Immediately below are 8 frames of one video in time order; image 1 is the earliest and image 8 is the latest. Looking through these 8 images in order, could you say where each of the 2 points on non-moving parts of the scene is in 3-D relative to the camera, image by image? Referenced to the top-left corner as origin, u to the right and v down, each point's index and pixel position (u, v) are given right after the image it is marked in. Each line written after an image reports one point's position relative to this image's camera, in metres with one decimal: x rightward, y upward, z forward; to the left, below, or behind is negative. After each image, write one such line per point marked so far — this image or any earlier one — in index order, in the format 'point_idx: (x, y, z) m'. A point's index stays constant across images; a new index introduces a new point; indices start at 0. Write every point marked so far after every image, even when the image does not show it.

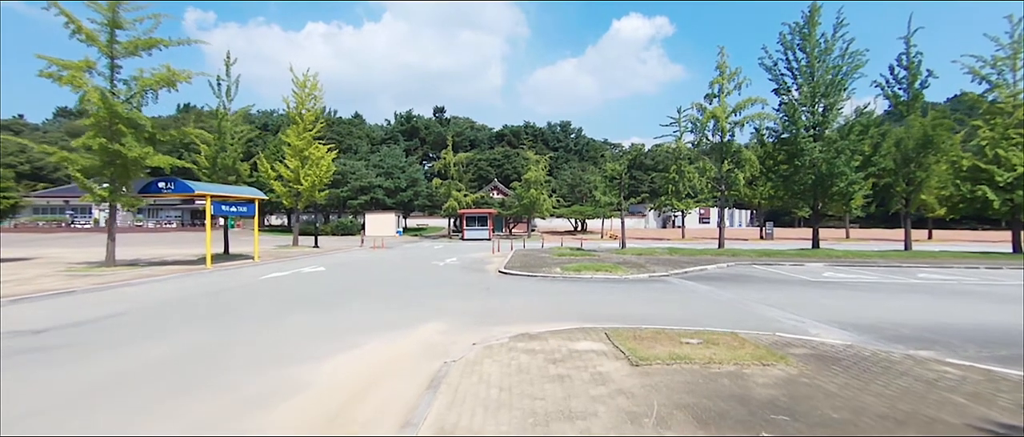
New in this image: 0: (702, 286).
0: (+6.3, -2.2, +17.1) m
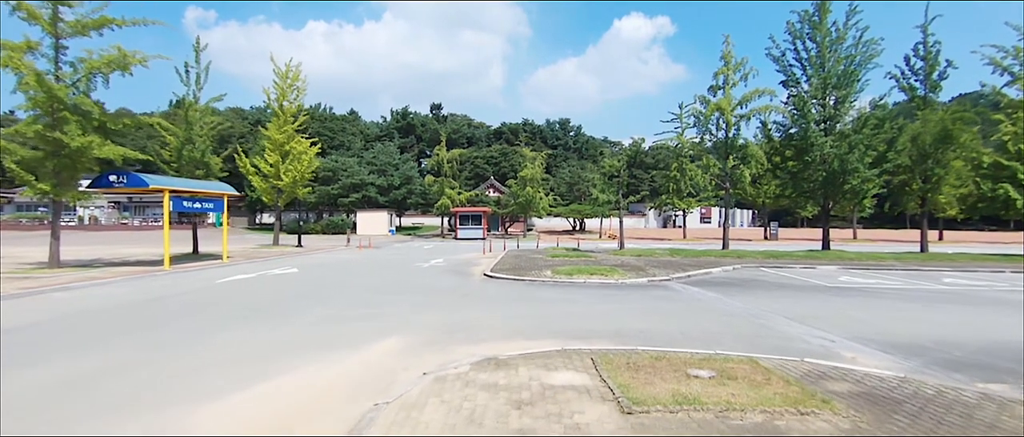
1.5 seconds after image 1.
0: (+5.8, -2.2, +15.3) m
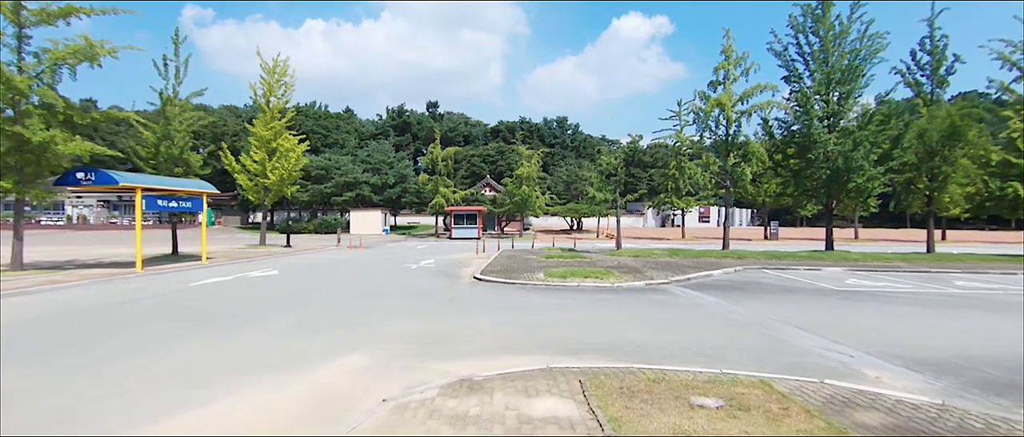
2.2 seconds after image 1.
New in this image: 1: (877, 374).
0: (+5.5, -2.2, +14.3) m
1: (+5.1, -2.2, +7.3) m
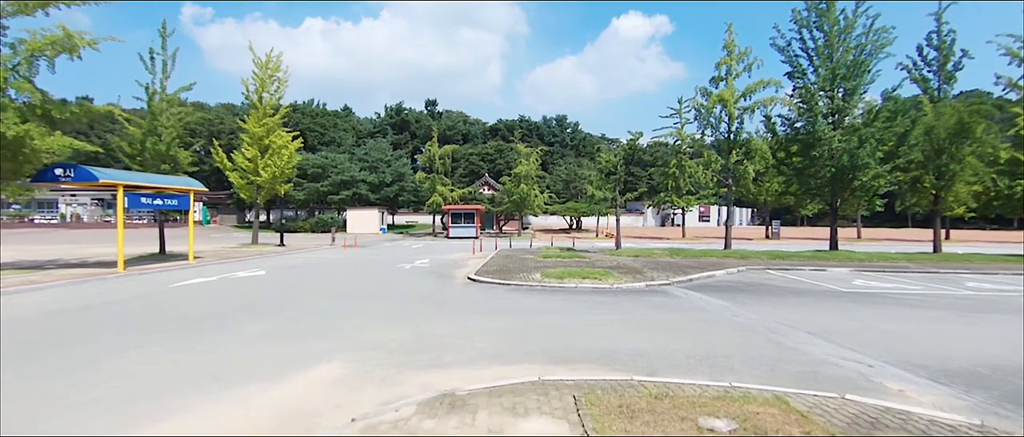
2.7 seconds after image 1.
0: (+5.3, -2.1, +13.7) m
1: (+5.0, -2.2, +6.7) m
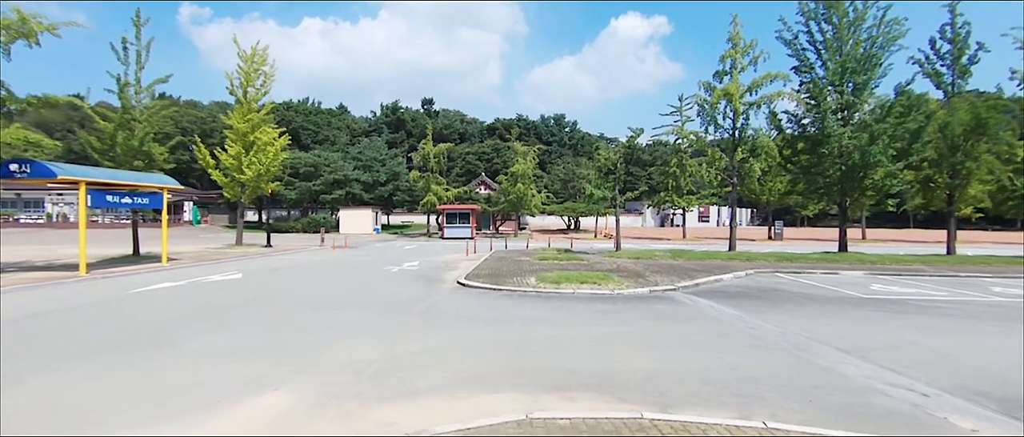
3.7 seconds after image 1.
0: (+5.1, -2.1, +12.4) m
1: (+4.8, -2.1, +5.4) m
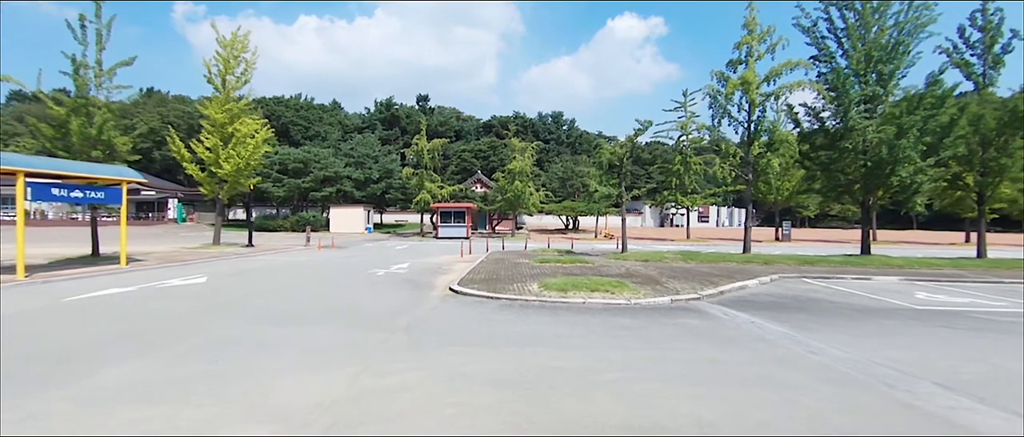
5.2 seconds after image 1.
0: (+5.1, -2.1, +10.4) m
1: (+4.9, -2.1, +3.4) m
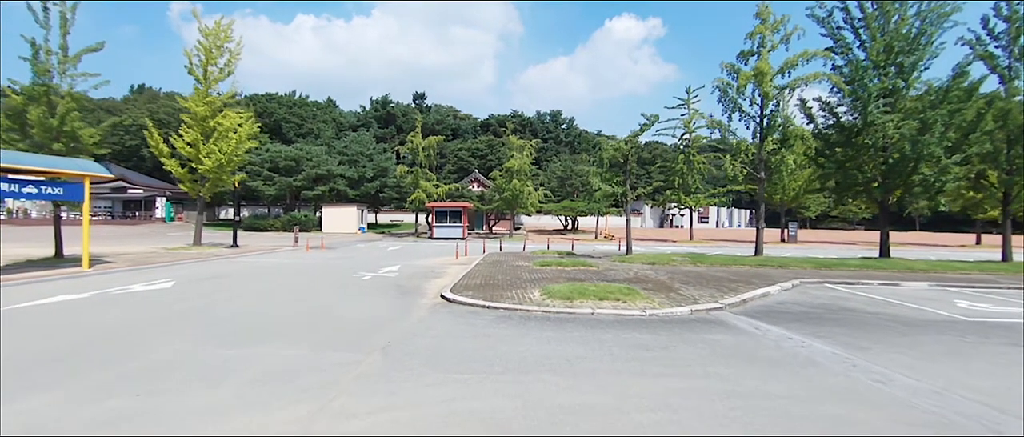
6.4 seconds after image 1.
0: (+5.1, -2.1, +9.0) m
1: (+4.9, -2.1, +2.0) m
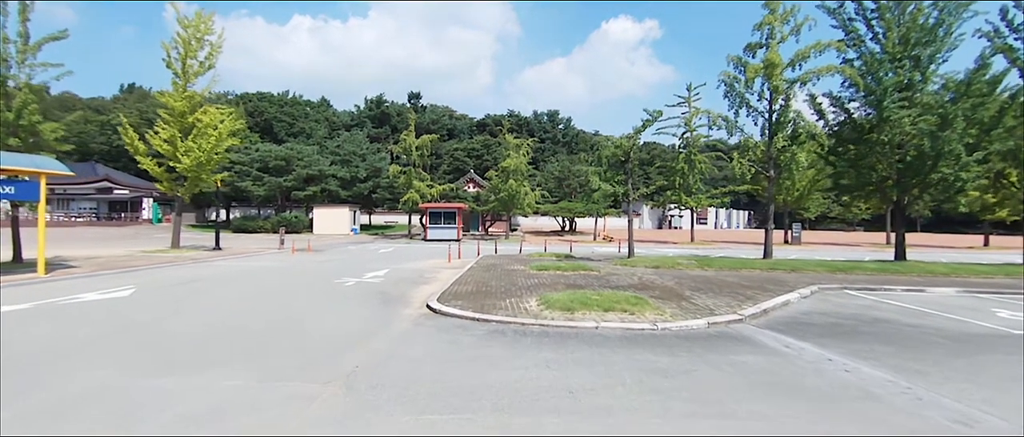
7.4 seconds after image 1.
0: (+5.0, -2.1, +7.7) m
1: (+4.8, -2.1, +0.7) m
